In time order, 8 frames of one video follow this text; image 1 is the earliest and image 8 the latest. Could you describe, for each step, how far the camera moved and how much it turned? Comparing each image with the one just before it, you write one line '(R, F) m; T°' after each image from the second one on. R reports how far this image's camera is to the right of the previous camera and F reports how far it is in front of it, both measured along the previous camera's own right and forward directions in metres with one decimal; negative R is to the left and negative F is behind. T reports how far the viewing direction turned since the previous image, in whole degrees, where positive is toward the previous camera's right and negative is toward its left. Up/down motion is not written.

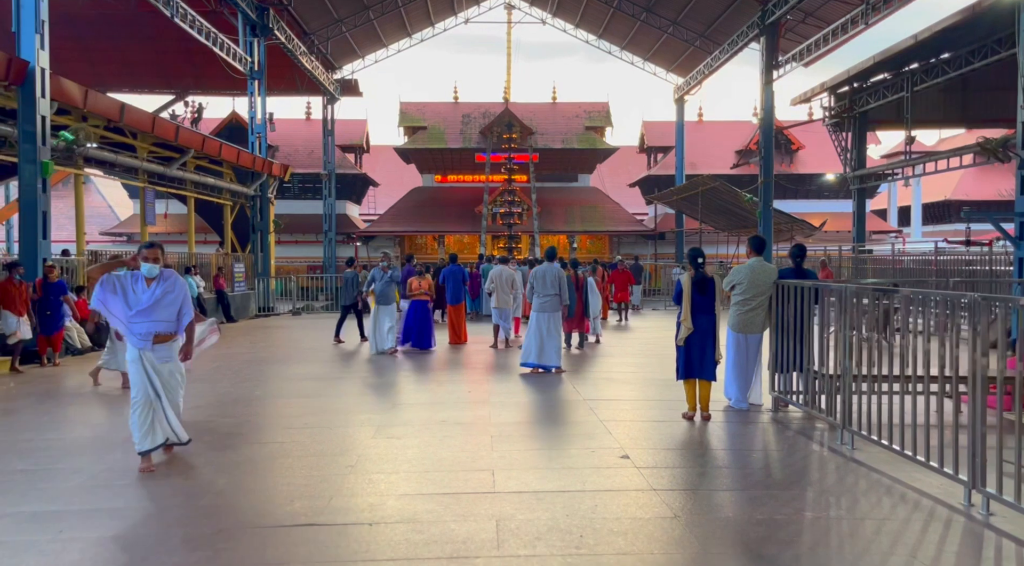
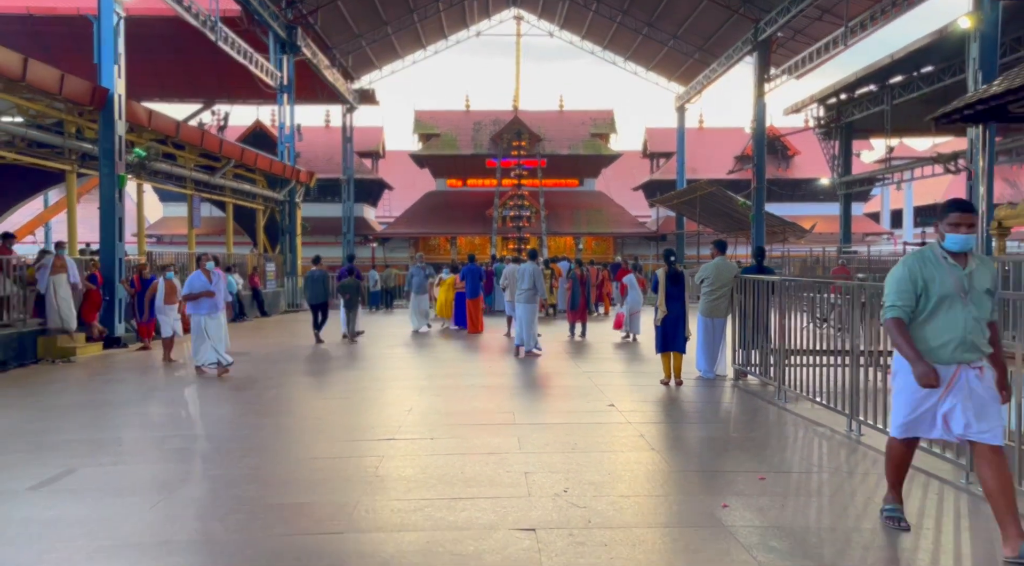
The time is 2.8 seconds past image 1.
(-0.1, -1.8) m; -1°
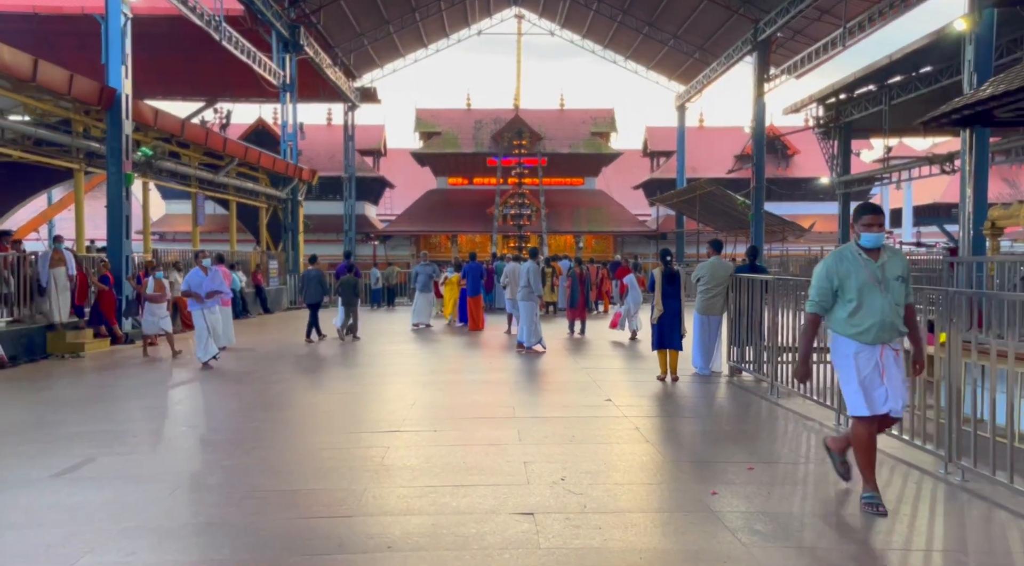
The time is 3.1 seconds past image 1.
(0.0, -0.2) m; 0°
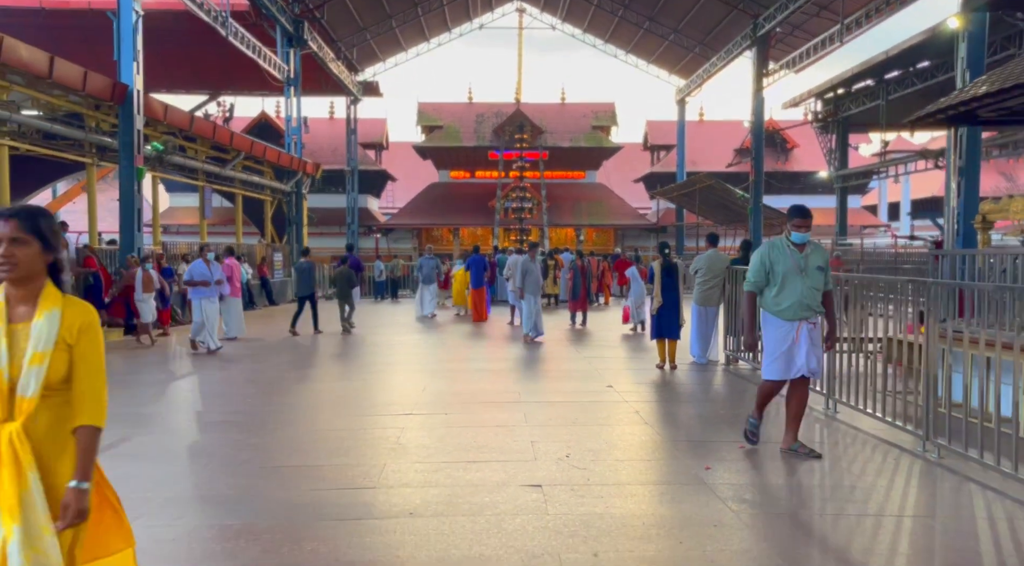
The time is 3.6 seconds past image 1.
(-0.1, -0.3) m; 0°
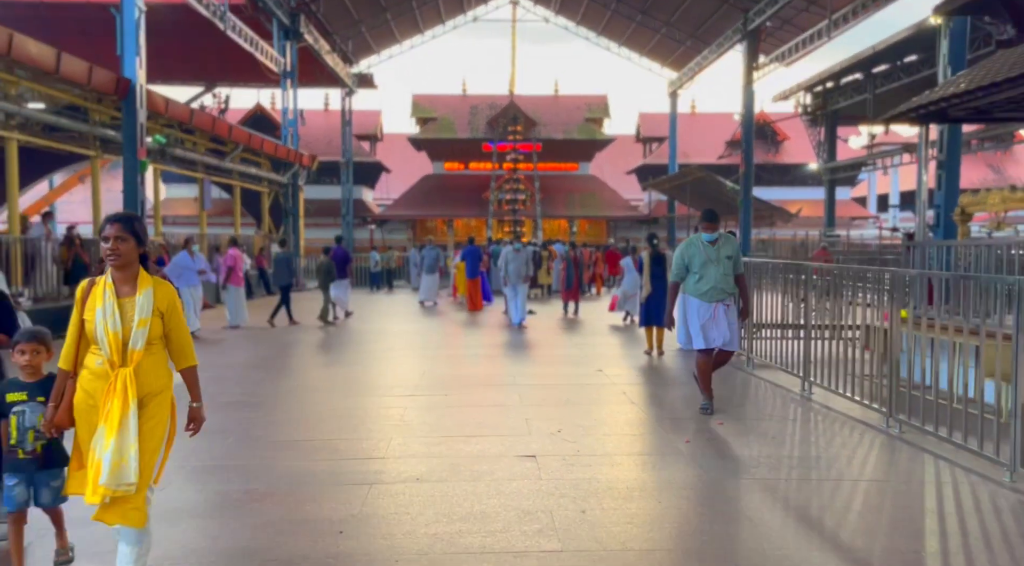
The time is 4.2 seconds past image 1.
(0.0, -0.4) m; 0°
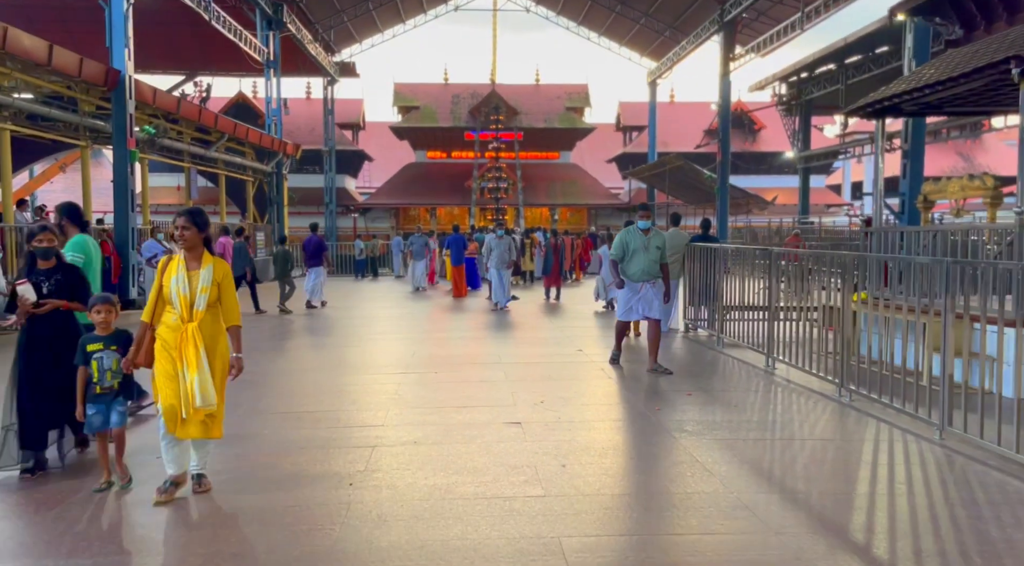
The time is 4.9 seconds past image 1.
(0.0, -0.5) m; +1°
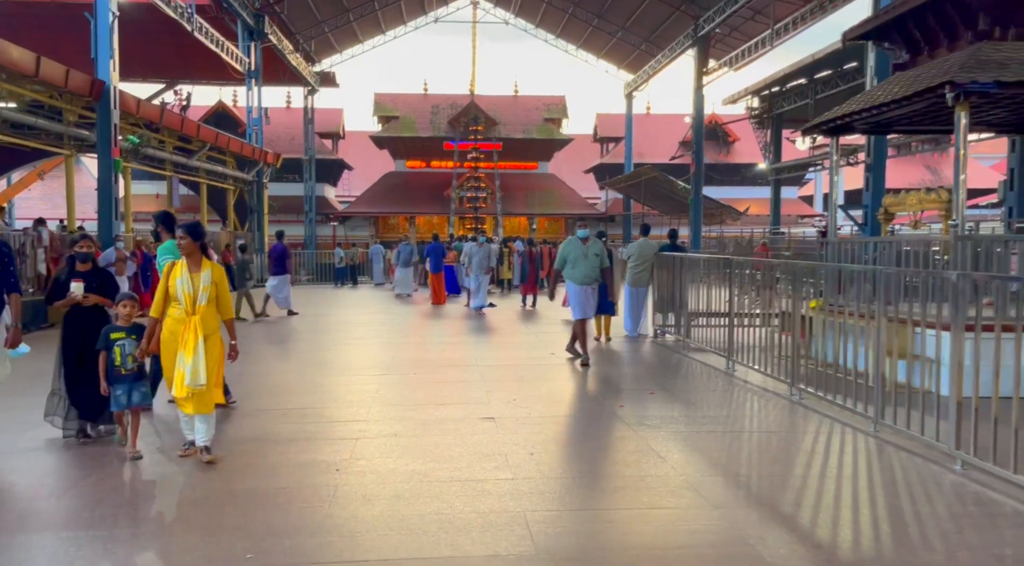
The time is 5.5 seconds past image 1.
(0.0, -0.4) m; +2°
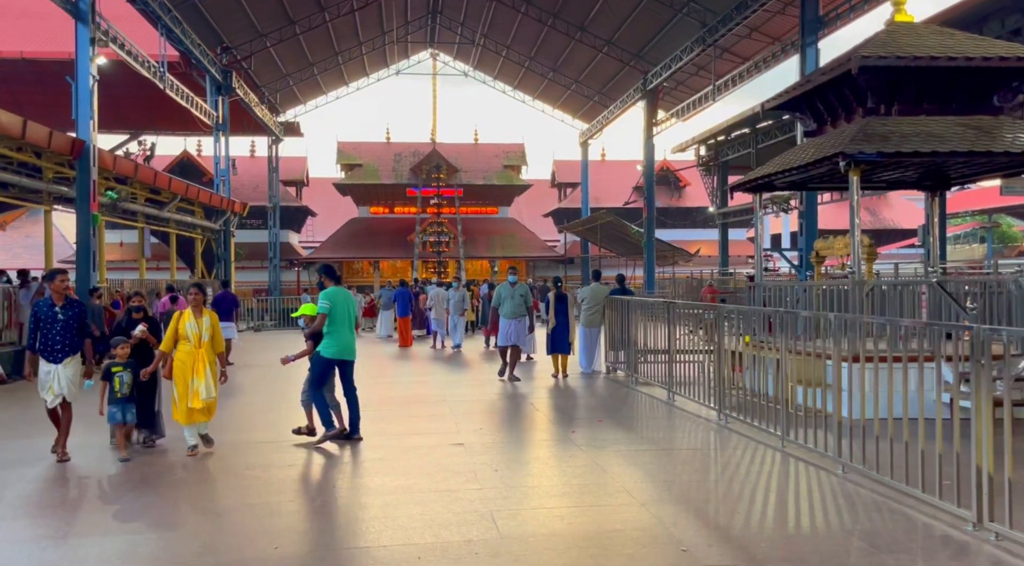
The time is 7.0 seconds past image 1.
(0.0, -1.0) m; +3°
